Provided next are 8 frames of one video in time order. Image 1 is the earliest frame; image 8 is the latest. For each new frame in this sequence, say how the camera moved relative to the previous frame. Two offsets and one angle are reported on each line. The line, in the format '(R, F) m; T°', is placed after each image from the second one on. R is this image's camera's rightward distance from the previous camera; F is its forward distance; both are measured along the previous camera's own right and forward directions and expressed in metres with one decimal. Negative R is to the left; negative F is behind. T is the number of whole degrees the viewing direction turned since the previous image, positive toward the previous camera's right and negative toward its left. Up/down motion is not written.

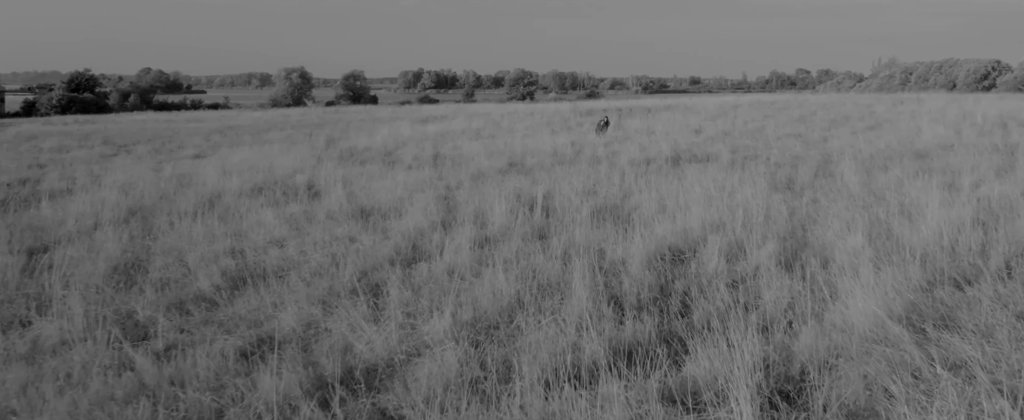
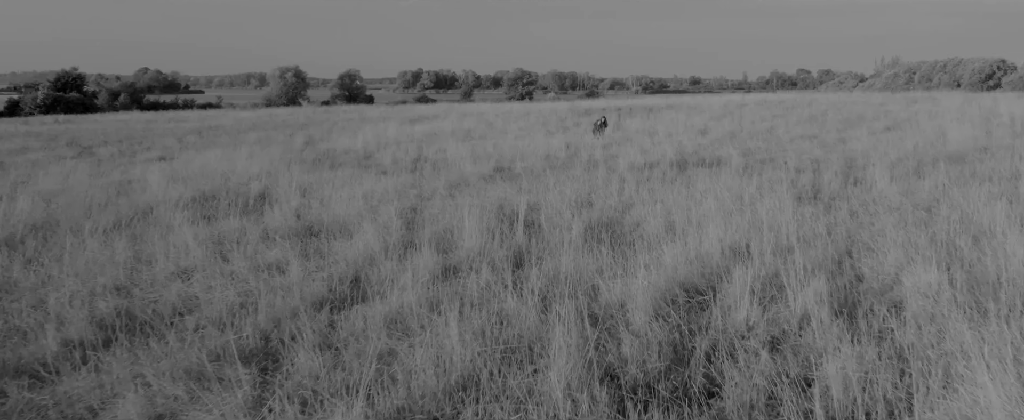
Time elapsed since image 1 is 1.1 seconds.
(+0.2, +1.4) m; 0°
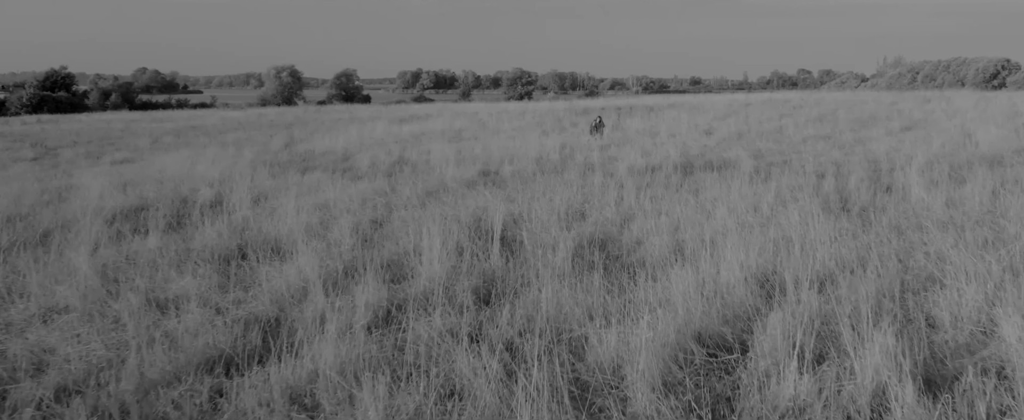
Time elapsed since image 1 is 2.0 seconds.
(+0.2, +1.2) m; 0°
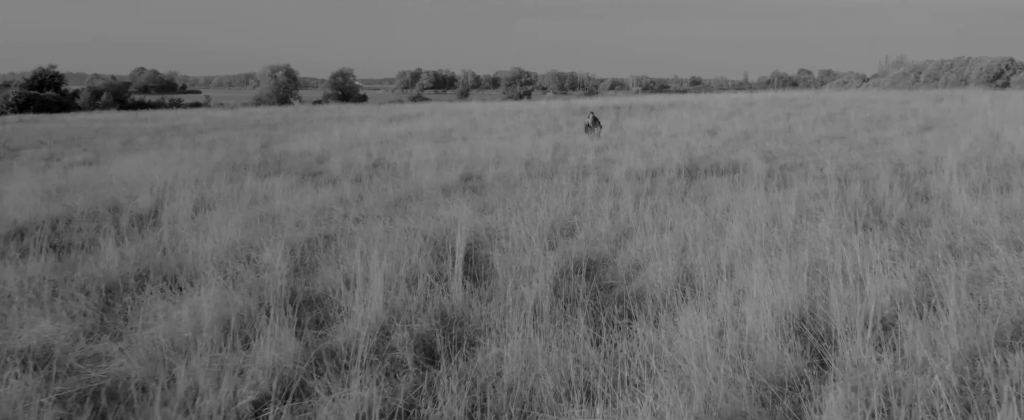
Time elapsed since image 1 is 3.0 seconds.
(+0.2, +1.1) m; 0°
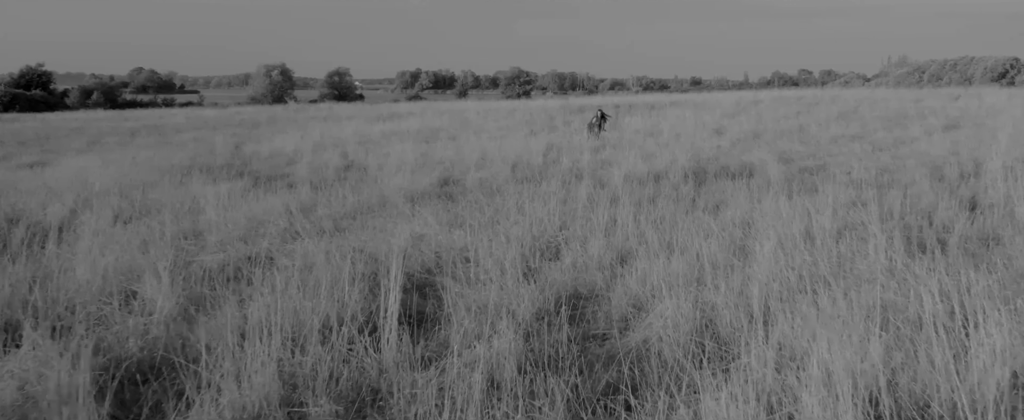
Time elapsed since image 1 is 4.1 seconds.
(+0.2, +1.2) m; 0°
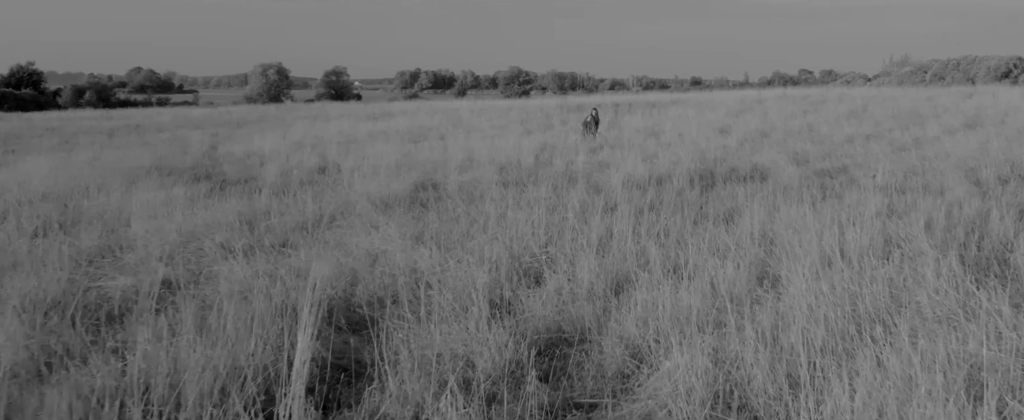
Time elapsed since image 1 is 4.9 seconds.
(+0.2, +0.9) m; 0°
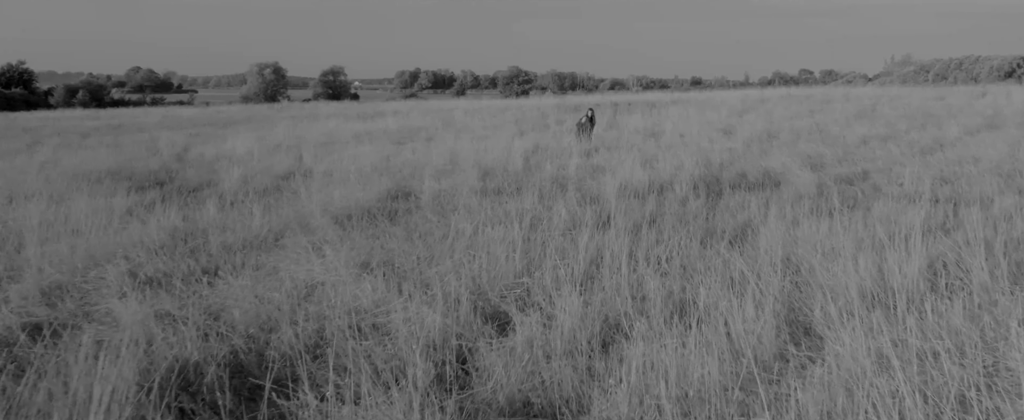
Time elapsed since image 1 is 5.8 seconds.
(+0.2, +0.9) m; 0°
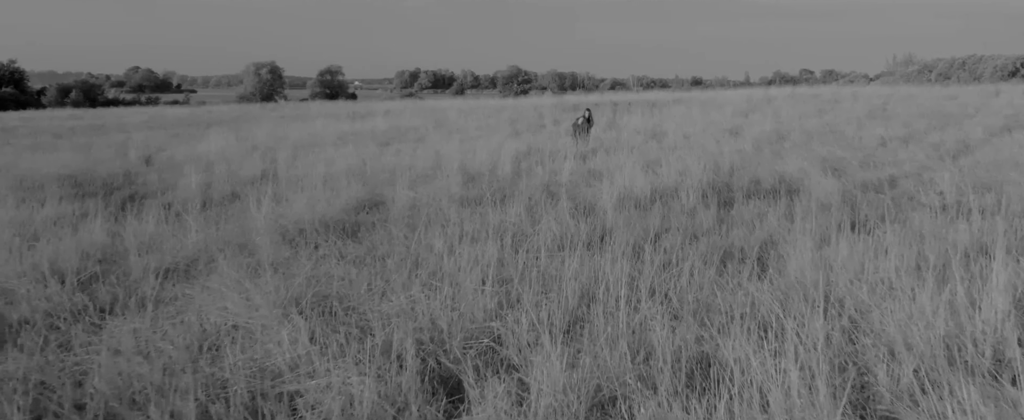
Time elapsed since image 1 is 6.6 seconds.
(+0.1, +0.8) m; 0°
